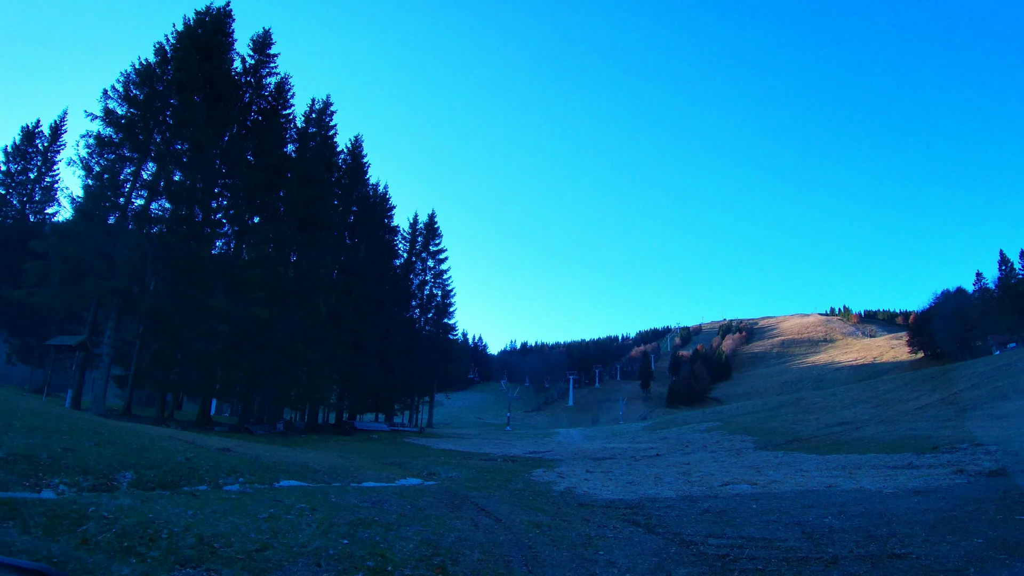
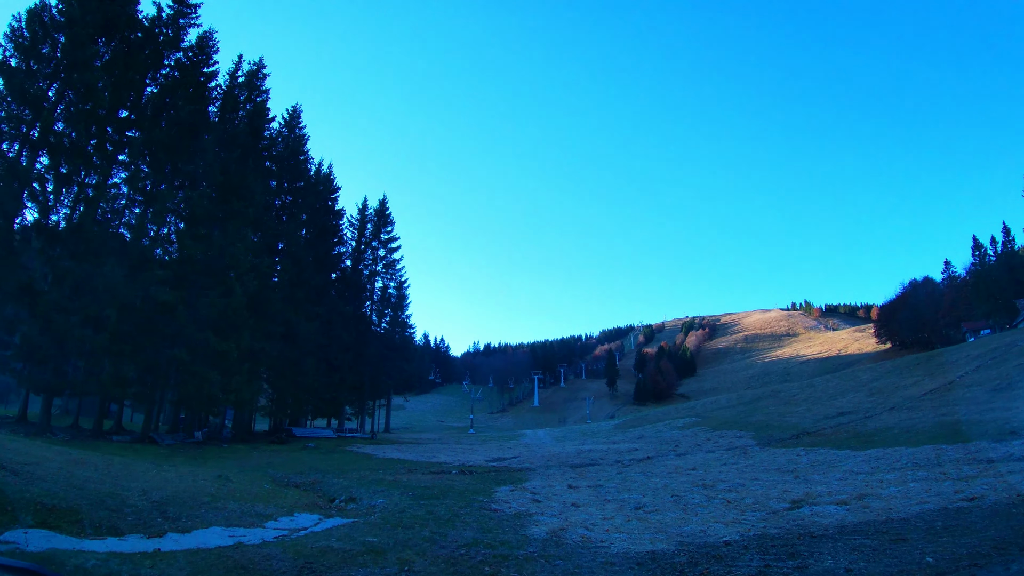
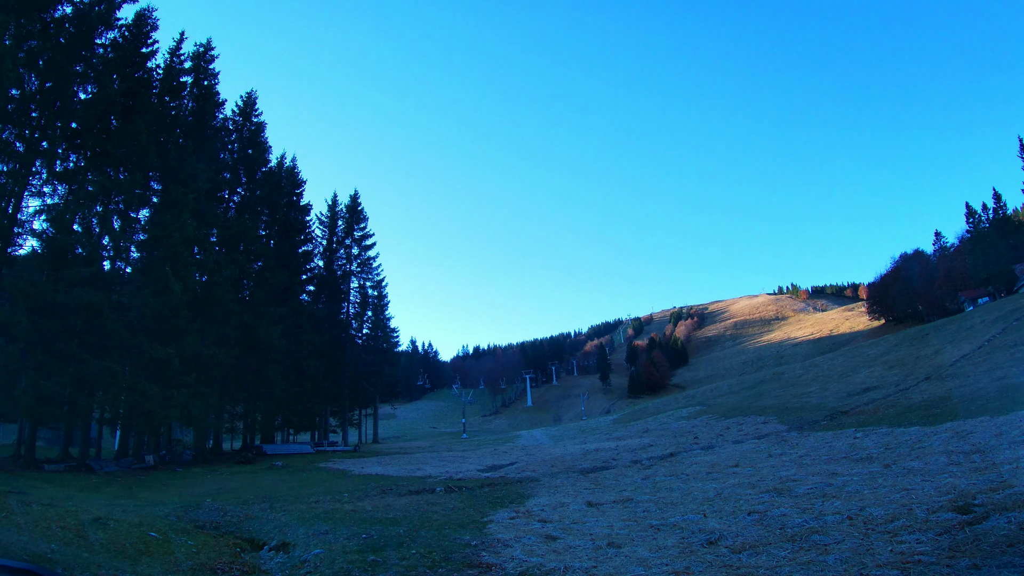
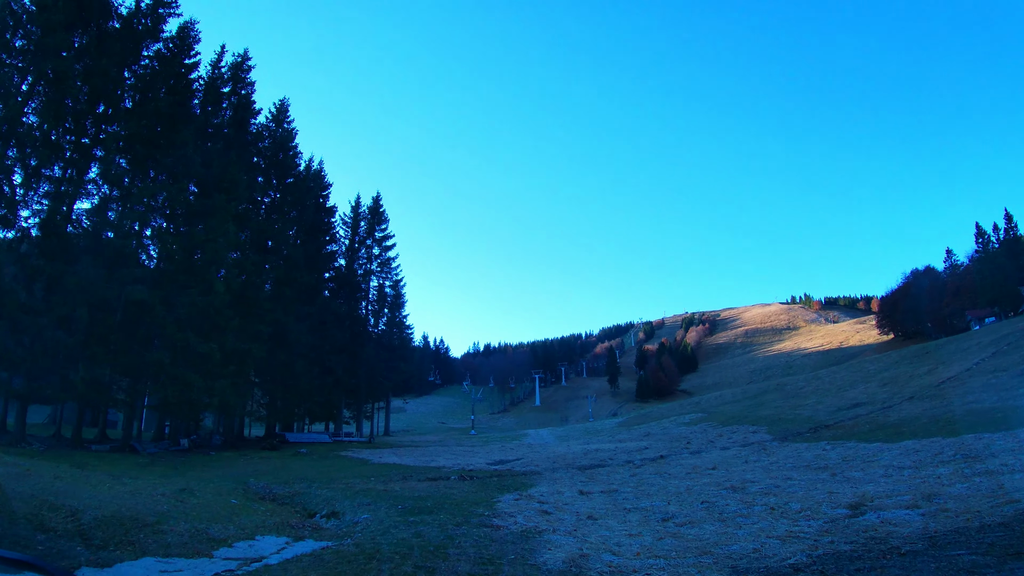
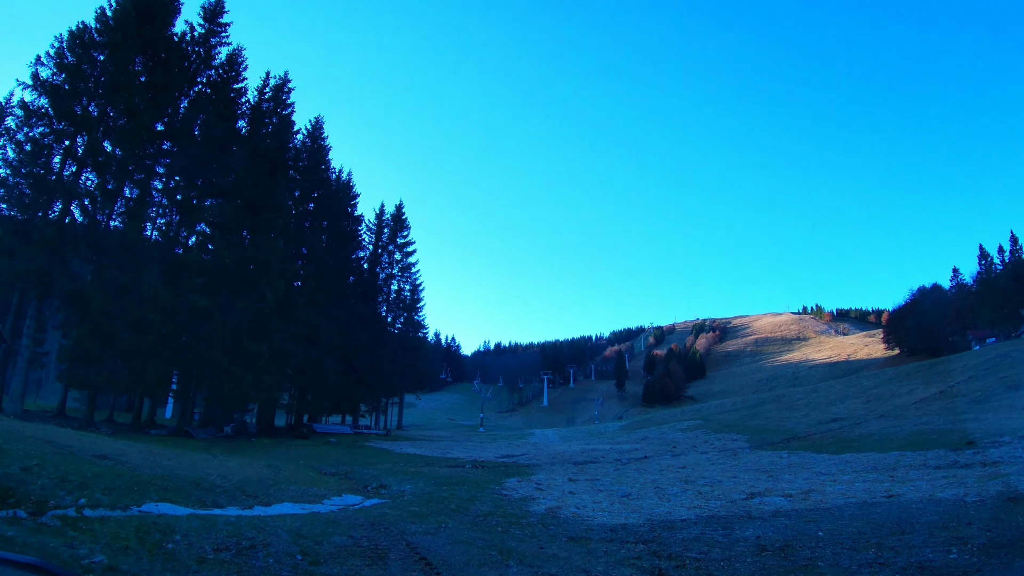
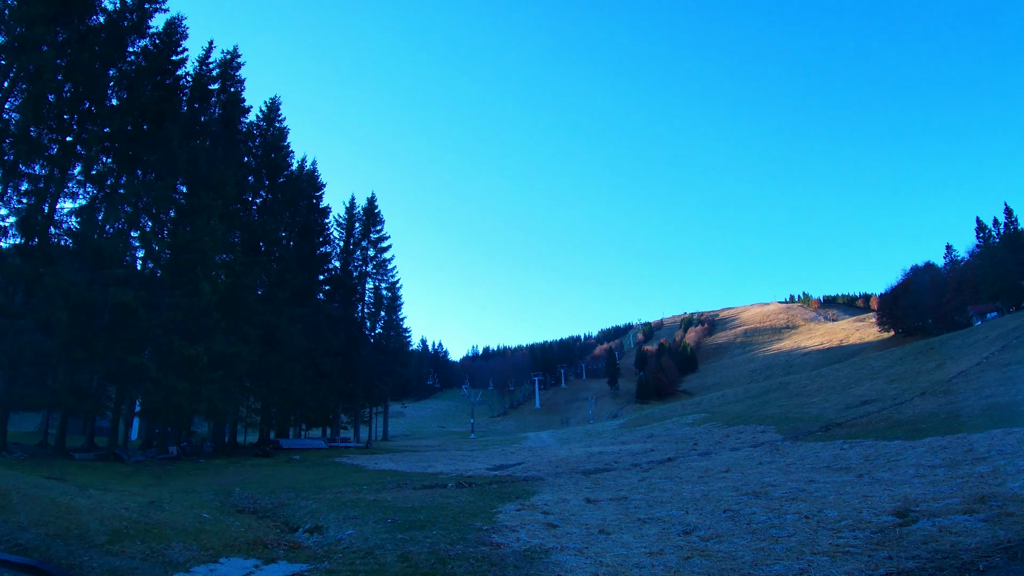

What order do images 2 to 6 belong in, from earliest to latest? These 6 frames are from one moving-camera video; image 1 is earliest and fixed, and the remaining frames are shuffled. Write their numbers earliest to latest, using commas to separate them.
5, 2, 4, 6, 3
